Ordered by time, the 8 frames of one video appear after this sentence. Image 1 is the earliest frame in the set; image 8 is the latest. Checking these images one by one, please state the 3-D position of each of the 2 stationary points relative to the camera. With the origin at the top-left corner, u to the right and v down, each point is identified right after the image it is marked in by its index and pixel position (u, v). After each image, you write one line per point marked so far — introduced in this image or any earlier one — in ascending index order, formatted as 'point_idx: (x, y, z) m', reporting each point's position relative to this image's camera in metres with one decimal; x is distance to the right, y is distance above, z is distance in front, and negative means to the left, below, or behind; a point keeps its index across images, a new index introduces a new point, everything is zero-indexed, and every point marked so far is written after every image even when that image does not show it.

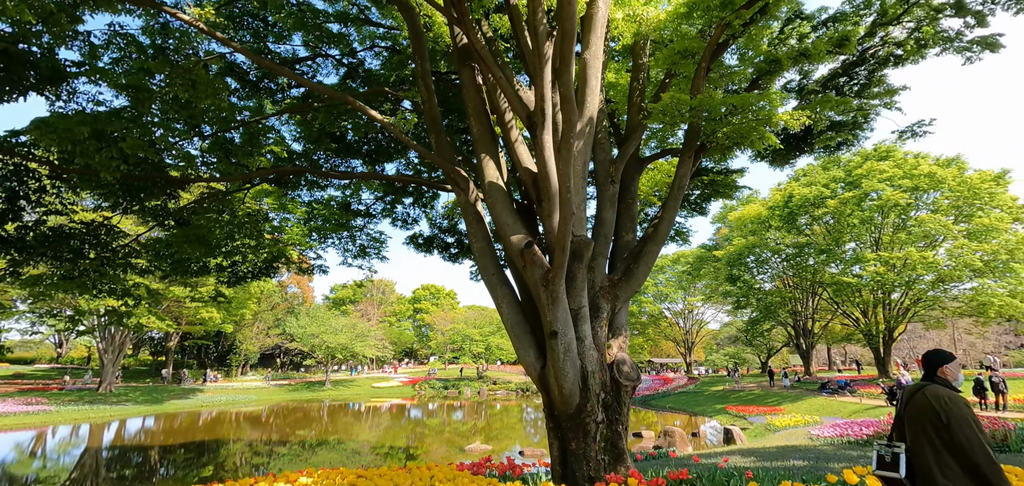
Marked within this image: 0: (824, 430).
0: (+7.6, -4.6, +11.4) m
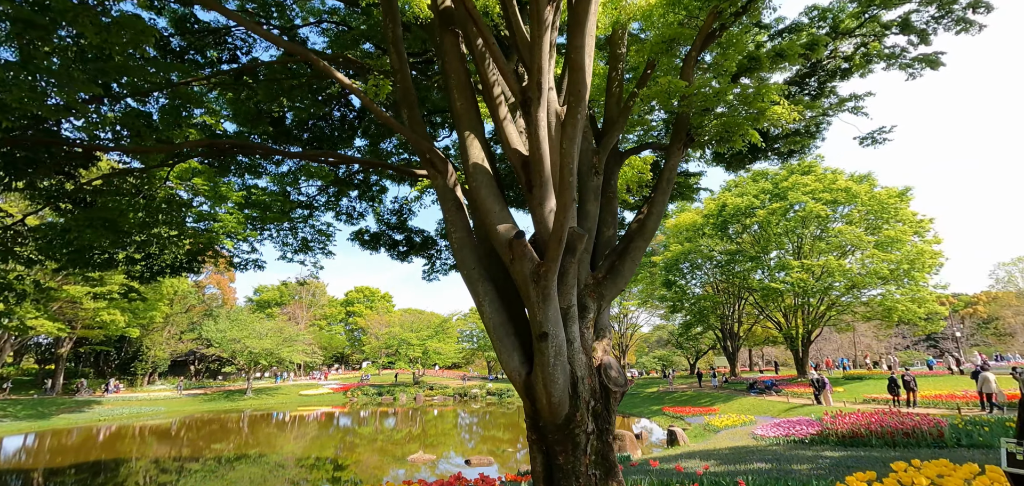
0: (+6.4, -4.7, +11.8) m
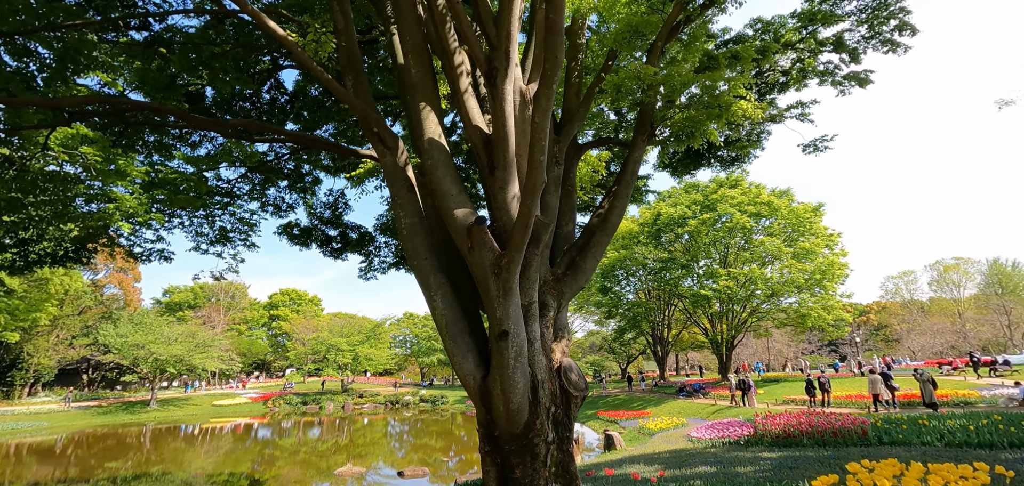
0: (+4.8, -4.9, +12.1) m
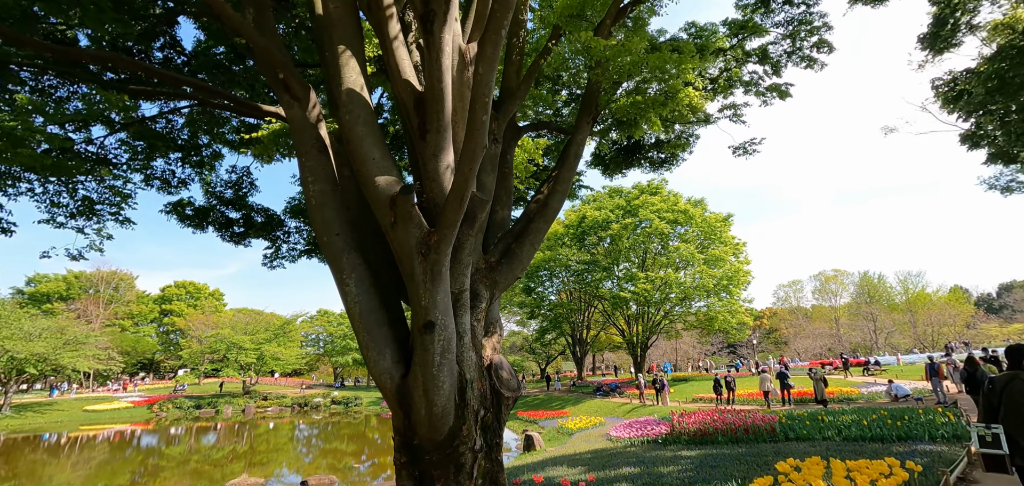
0: (+2.7, -4.9, +12.2) m
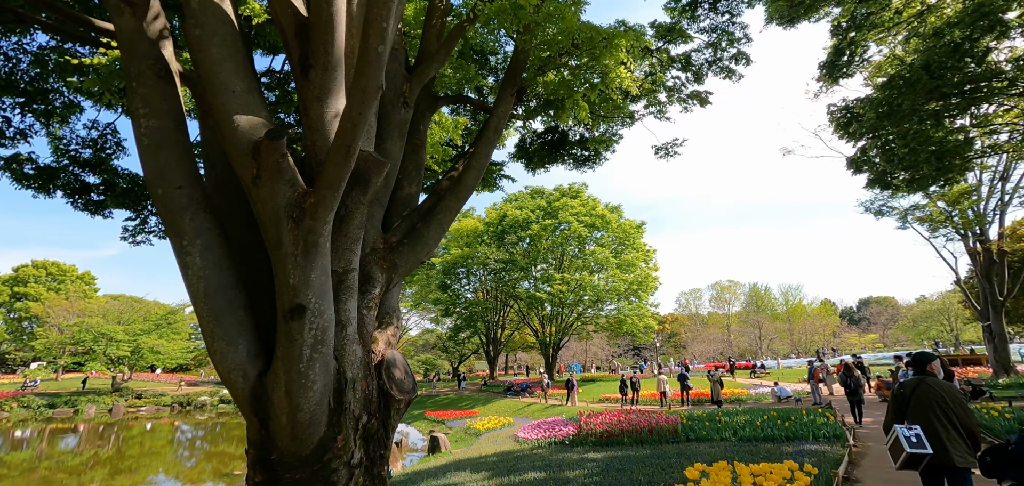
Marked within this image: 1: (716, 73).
0: (+0.3, -4.8, +12.0) m
1: (+3.6, +3.0, +8.3) m
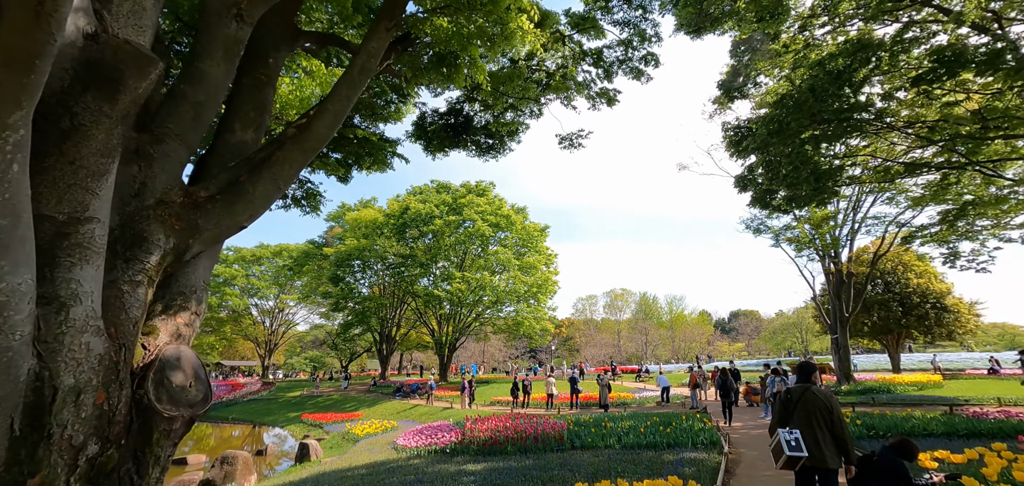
0: (-2.5, -4.6, +11.0) m
1: (+2.0, +3.0, +8.2) m
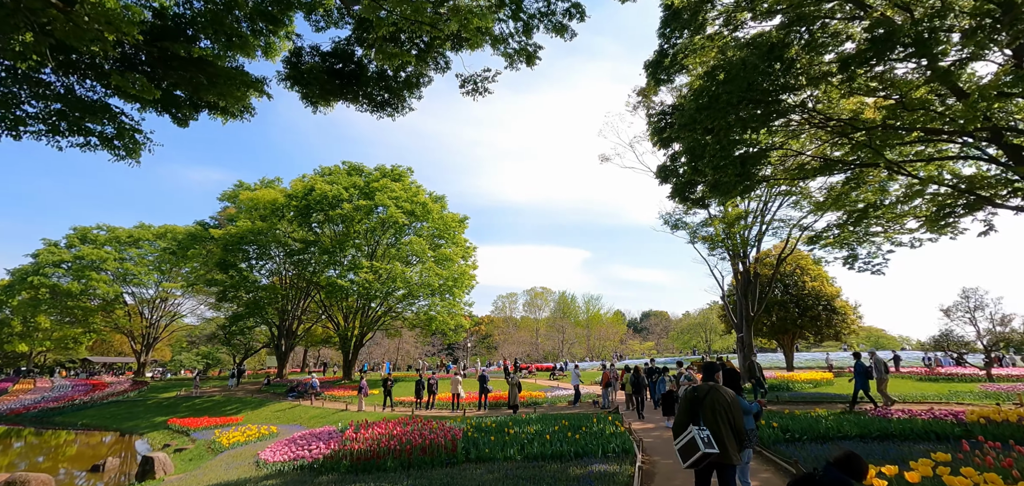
0: (-4.7, -4.1, +9.2) m
1: (+0.5, +3.3, +7.1) m
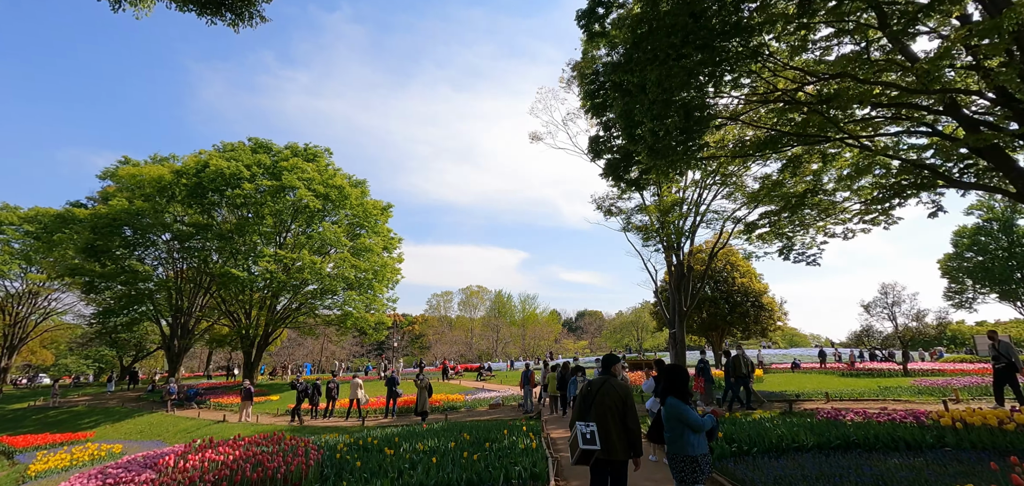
0: (-6.3, -3.5, +6.9) m
1: (-0.7, +3.7, +5.5) m
